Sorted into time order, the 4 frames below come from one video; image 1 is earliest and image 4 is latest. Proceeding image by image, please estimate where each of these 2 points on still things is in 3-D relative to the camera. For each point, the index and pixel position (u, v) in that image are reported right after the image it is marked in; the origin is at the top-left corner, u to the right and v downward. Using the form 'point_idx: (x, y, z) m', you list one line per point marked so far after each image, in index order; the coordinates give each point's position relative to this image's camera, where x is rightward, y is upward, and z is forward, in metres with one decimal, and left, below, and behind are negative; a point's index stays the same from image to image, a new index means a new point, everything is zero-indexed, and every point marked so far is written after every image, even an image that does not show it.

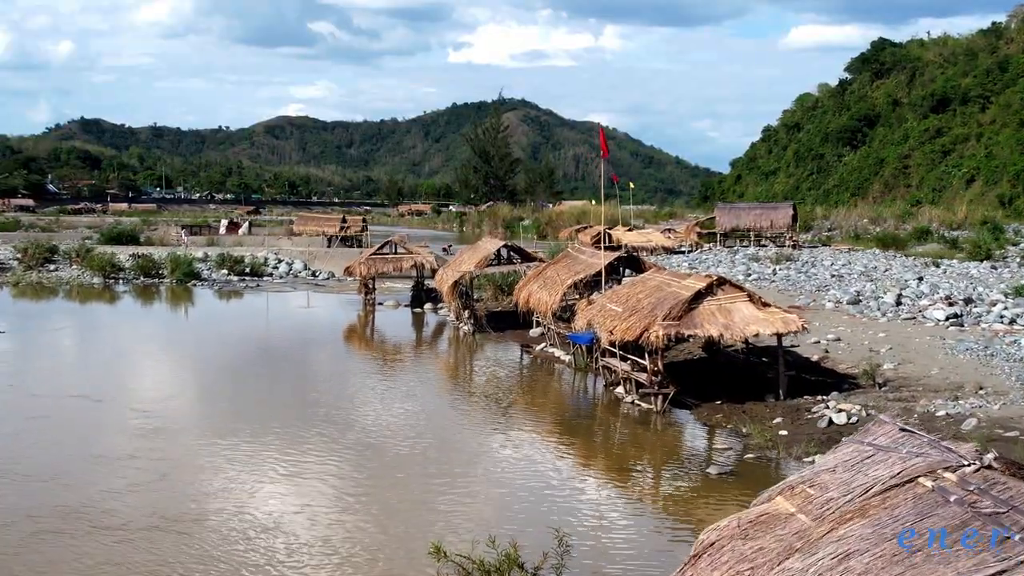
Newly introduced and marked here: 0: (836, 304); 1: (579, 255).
0: (+4.1, -0.2, +18.7) m
1: (+0.8, +0.4, +16.9) m
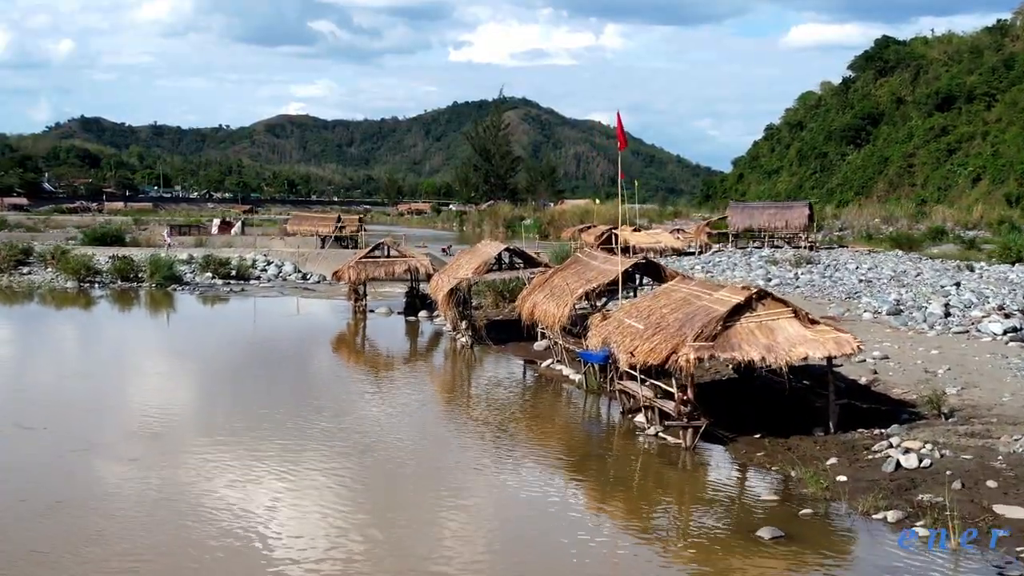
0: (+4.1, -0.3, +16.9) m
1: (+0.8, +0.3, +15.0) m
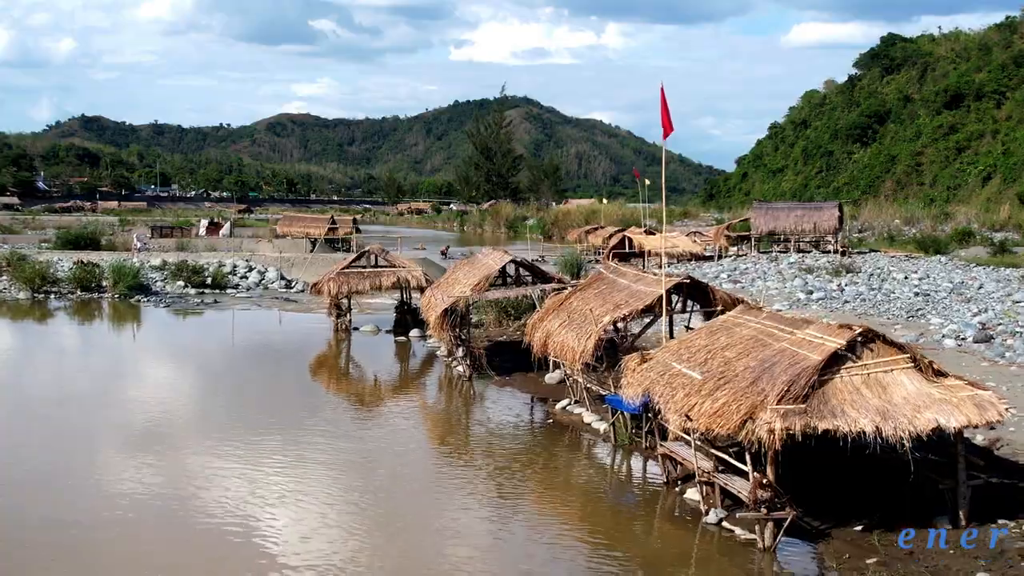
0: (+4.2, -0.5, +14.0) m
1: (+0.9, +0.1, +12.2) m
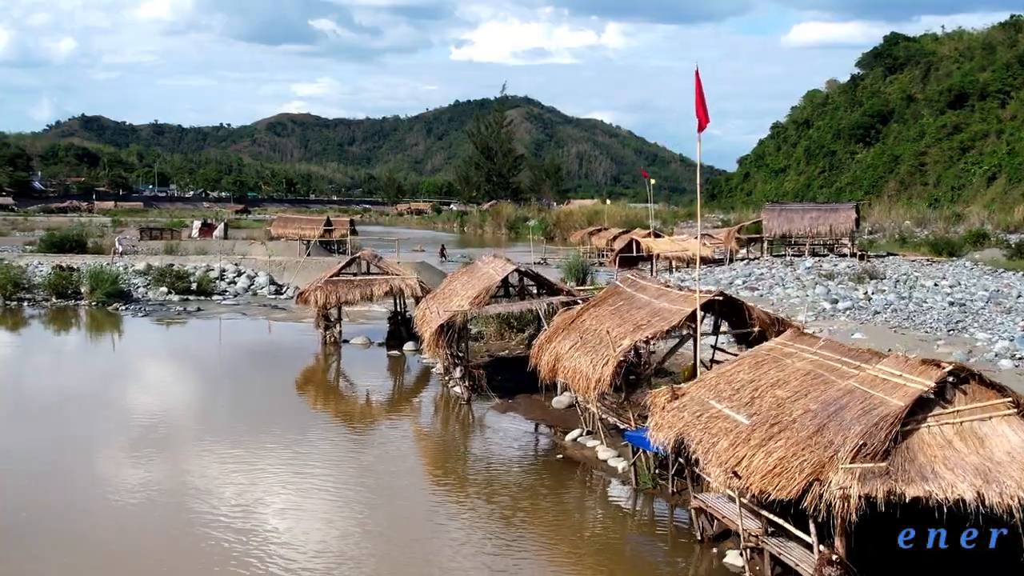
0: (+4.2, -0.6, +12.6) m
1: (+0.9, 0.0, +10.7) m
